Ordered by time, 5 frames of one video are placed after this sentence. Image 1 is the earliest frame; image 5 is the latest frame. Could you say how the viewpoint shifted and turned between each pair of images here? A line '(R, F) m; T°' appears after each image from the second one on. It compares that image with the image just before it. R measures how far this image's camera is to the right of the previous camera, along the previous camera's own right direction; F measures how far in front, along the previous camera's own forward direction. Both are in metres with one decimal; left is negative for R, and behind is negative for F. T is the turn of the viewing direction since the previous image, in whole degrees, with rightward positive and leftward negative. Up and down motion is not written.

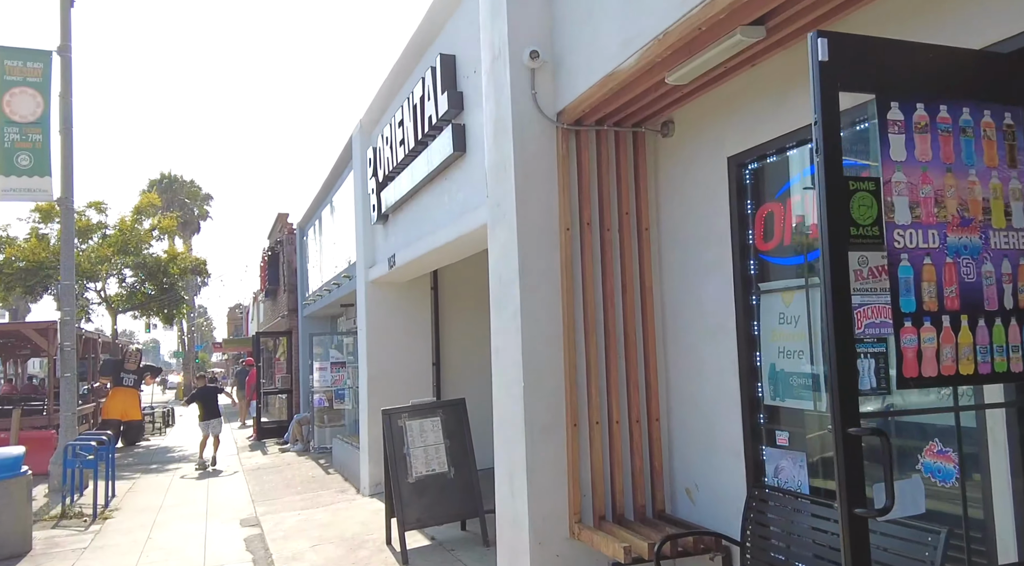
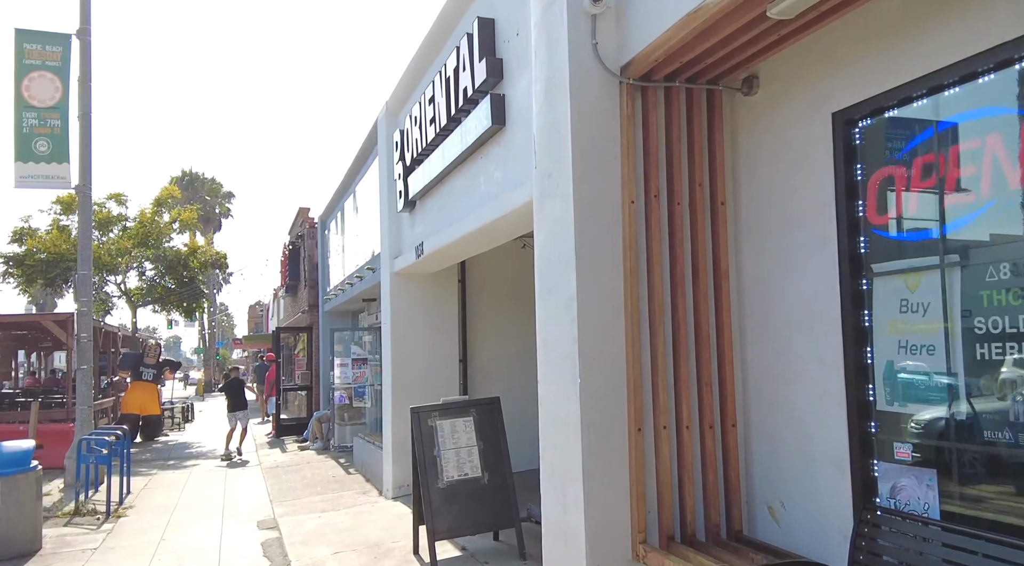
(-0.2, +0.6) m; -1°
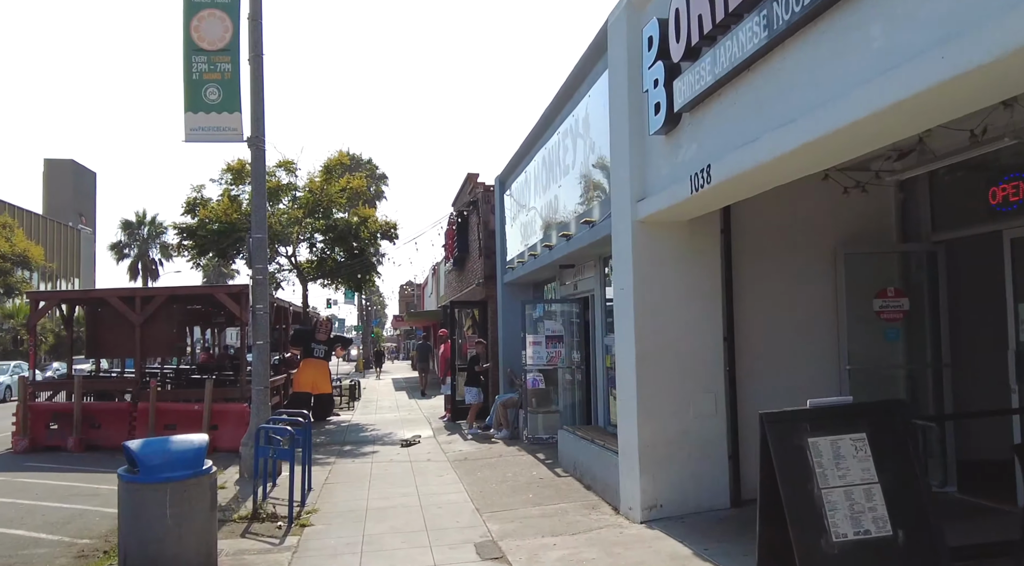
(-1.3, +2.1) m; -11°
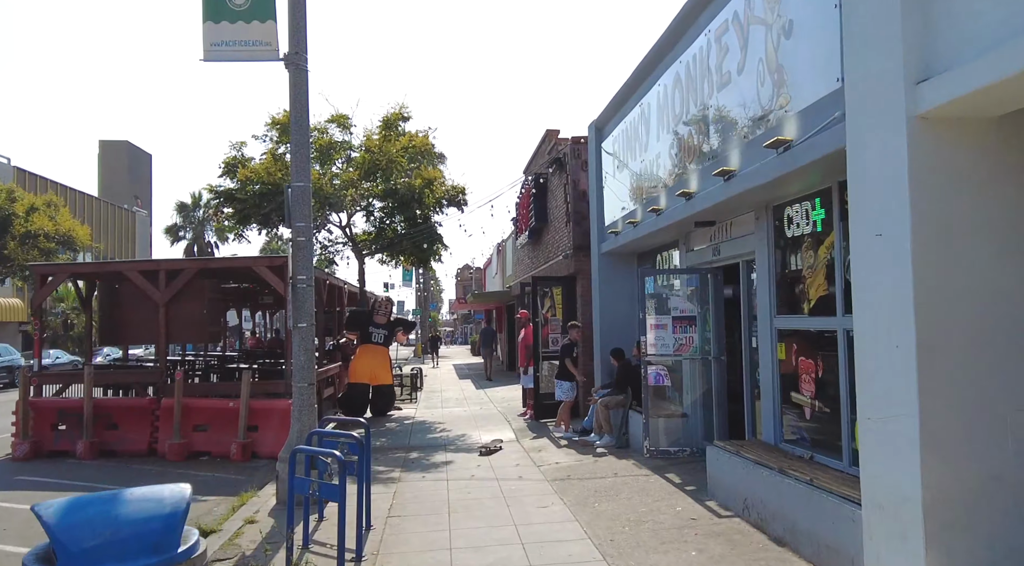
(-0.7, +2.6) m; -4°
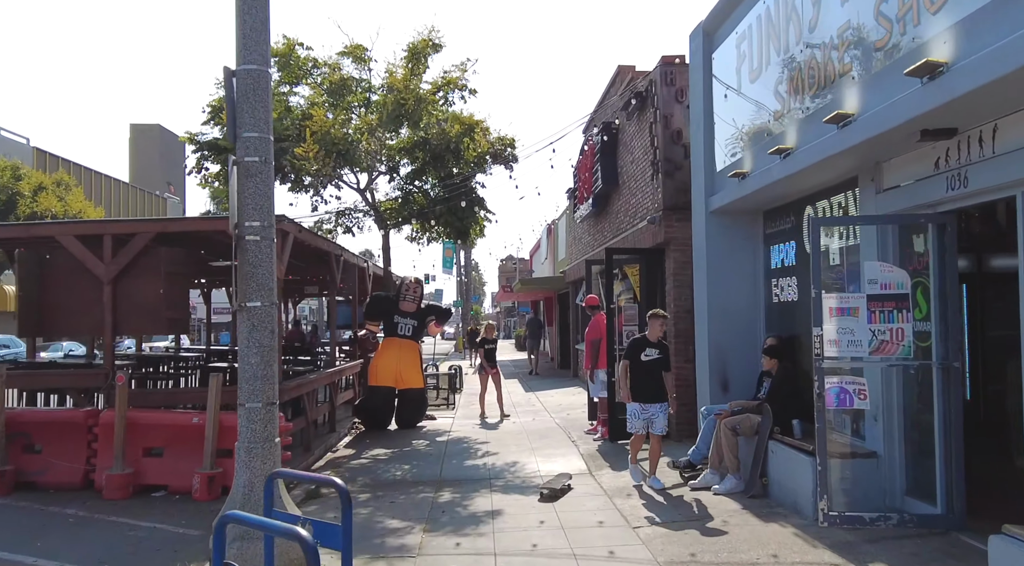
(-0.3, +3.2) m; -3°
